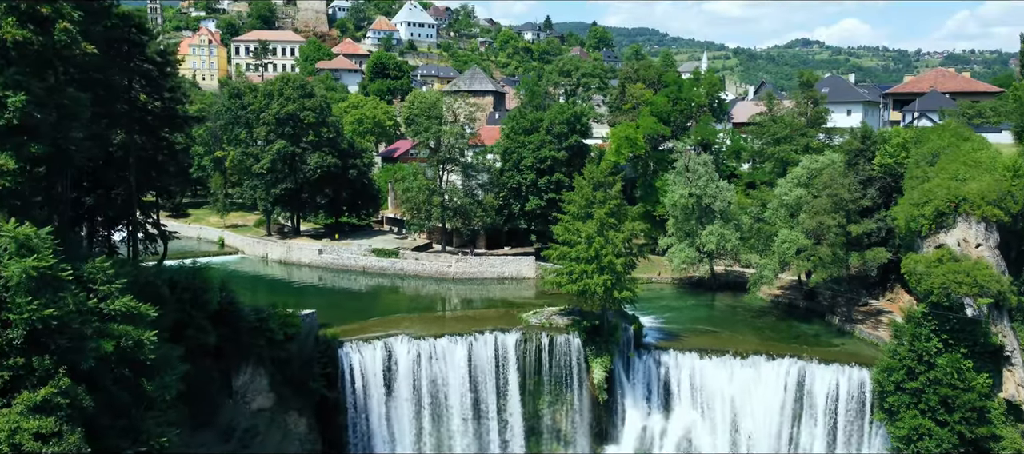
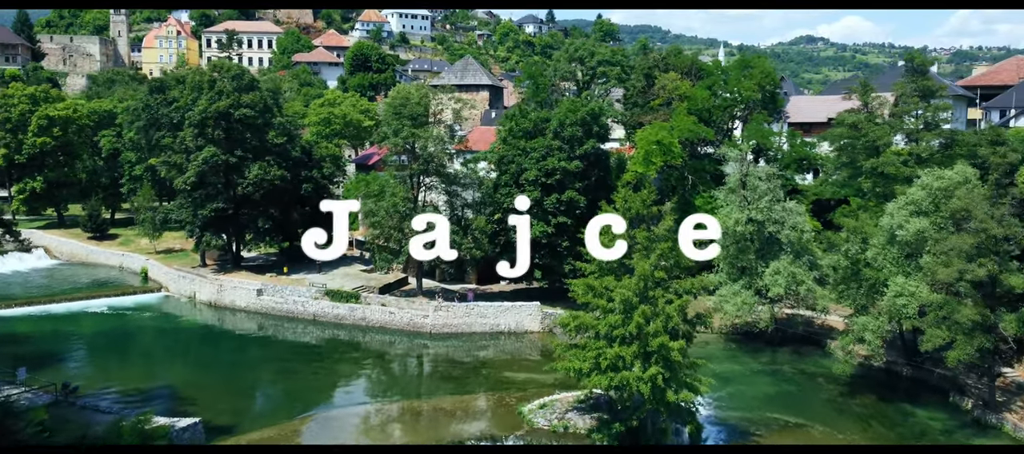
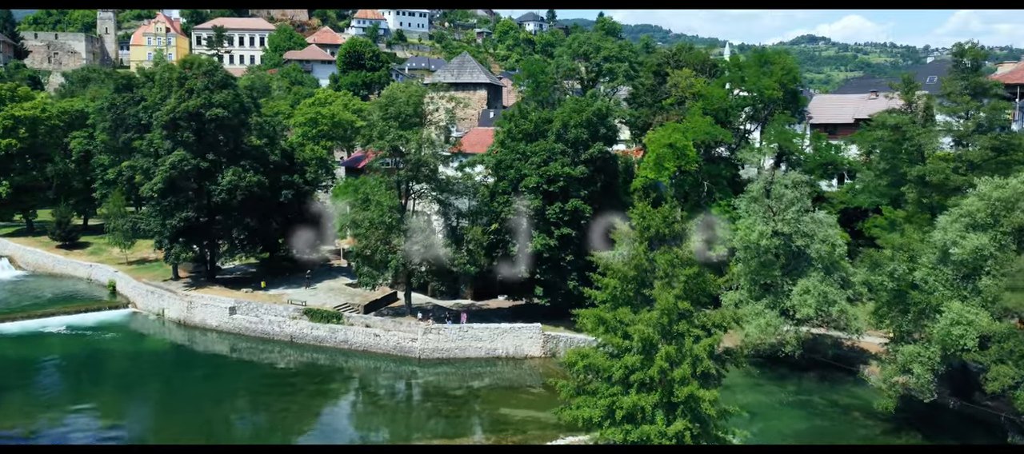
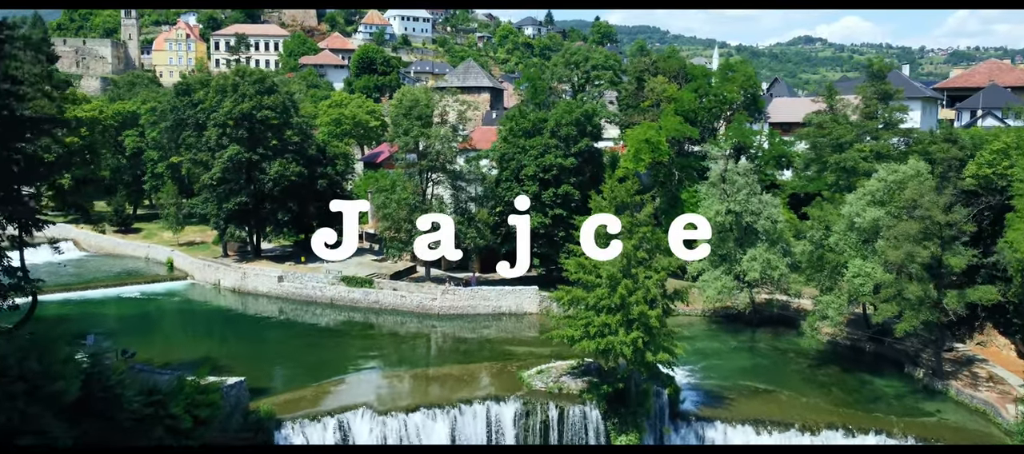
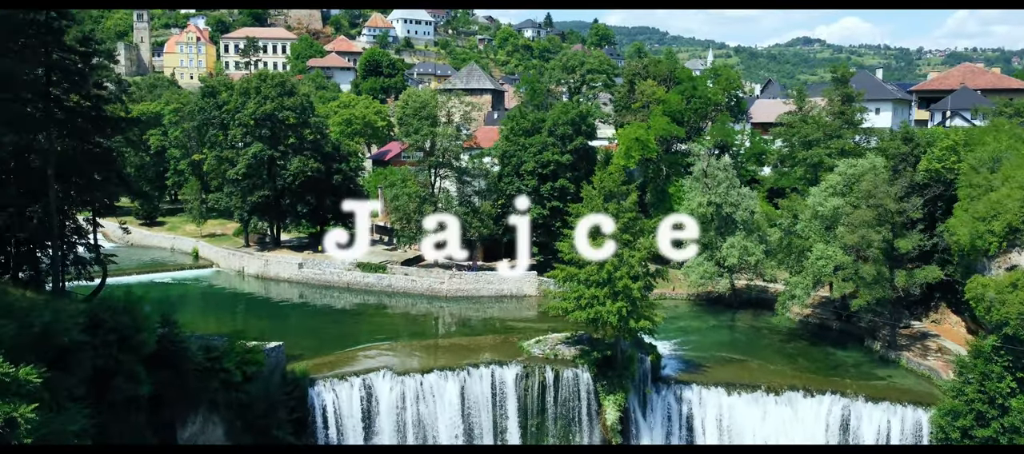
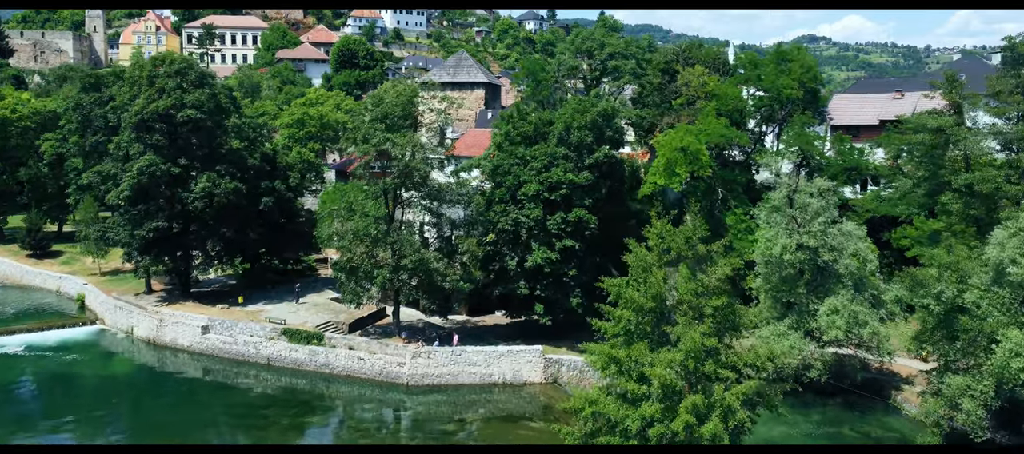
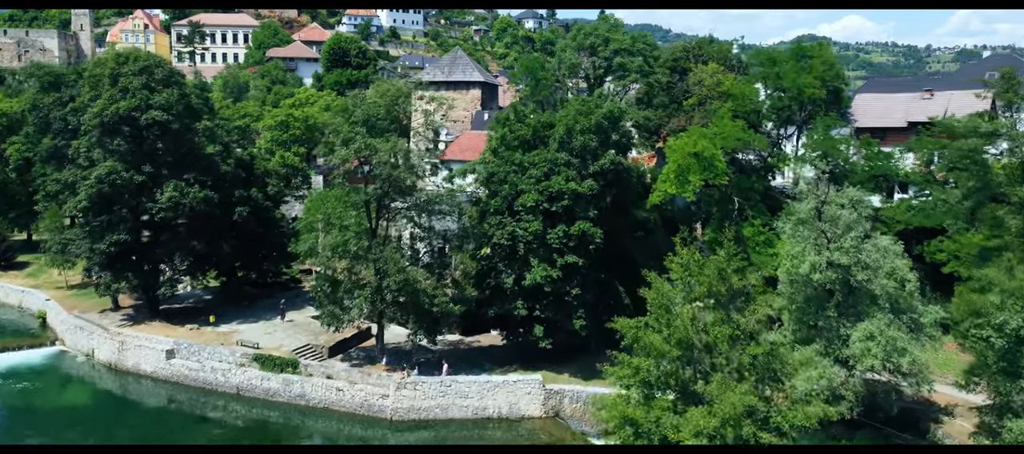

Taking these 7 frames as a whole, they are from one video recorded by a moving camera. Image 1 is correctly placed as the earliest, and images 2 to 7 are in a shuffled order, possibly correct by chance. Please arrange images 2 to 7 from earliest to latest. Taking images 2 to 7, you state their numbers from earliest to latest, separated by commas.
5, 4, 2, 3, 6, 7
